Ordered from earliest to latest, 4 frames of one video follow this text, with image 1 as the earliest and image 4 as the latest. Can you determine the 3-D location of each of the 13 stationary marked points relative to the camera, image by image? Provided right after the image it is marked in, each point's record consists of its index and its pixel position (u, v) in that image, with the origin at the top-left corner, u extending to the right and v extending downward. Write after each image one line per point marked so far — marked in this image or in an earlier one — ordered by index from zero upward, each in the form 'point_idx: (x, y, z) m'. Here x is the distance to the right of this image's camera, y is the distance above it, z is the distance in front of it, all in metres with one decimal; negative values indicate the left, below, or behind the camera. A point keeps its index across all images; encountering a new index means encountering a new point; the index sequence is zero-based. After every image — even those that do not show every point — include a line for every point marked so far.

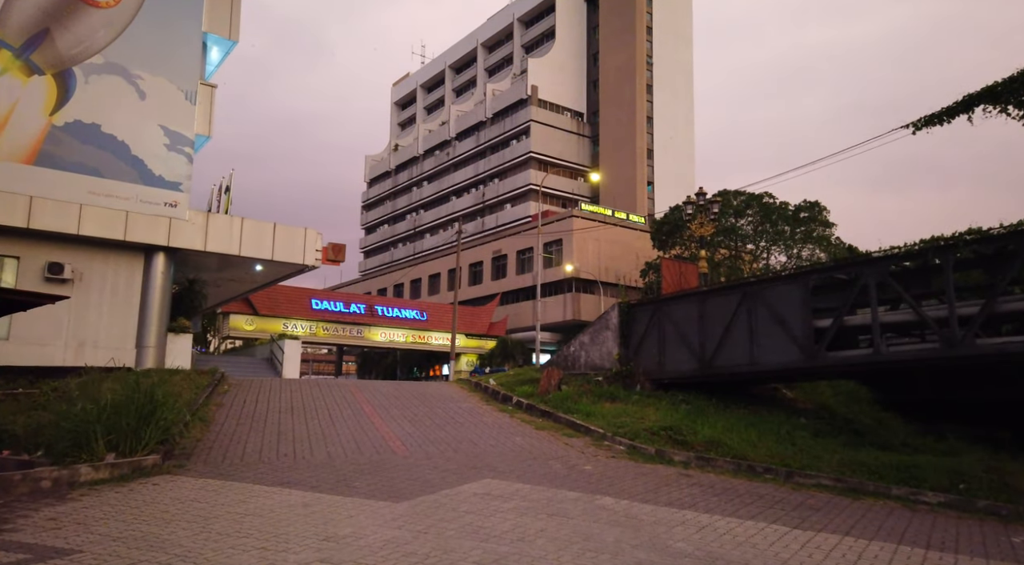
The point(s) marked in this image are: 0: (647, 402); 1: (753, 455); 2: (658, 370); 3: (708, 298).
0: (+3.4, -3.1, +16.8) m
1: (+4.6, -3.3, +12.7) m
2: (+4.0, -2.4, +18.2) m
3: (+5.2, -0.4, +17.3) m
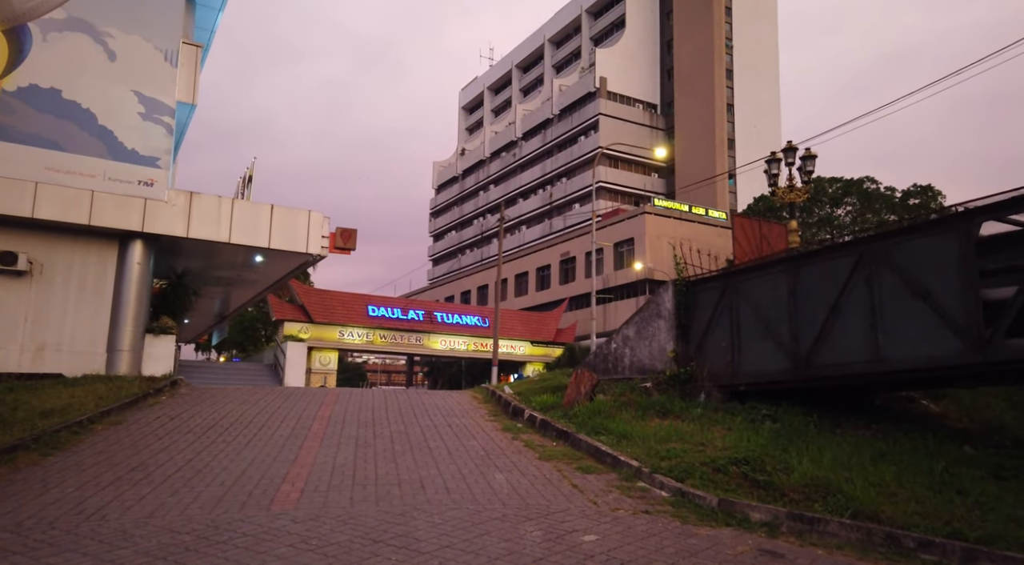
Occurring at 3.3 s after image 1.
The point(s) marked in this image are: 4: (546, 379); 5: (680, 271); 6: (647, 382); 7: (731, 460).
0: (+3.5, -2.4, +11.5) m
1: (+4.2, -2.5, +7.3) m
2: (+4.2, -1.7, +12.8) m
3: (+5.2, +0.3, +11.8) m
4: (+0.8, -2.4, +16.0) m
5: (+3.6, +0.3, +14.4) m
6: (+2.8, -2.1, +13.8) m
7: (+3.0, -2.4, +9.0) m
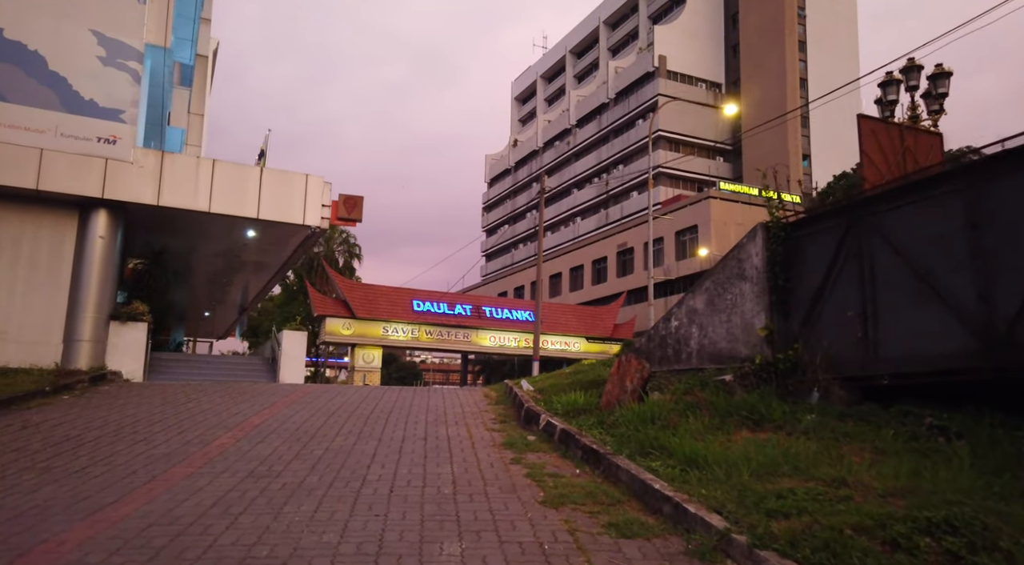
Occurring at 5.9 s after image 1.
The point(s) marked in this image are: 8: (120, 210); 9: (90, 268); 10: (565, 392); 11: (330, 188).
0: (+3.5, -1.6, +6.9) m
1: (+3.8, -1.7, +2.7) m
2: (+4.3, -0.9, +8.1) m
3: (+5.2, +1.1, +7.1) m
4: (+1.2, -1.6, +11.6) m
5: (+3.9, +1.1, +9.8) m
6: (+3.0, -1.3, +9.3) m
7: (+2.8, -1.6, +4.5) m
8: (-10.6, +2.0, +17.8) m
9: (-11.0, +0.4, +17.1) m
10: (+0.8, -1.7, +10.3) m
11: (-5.5, +2.8, +19.8) m
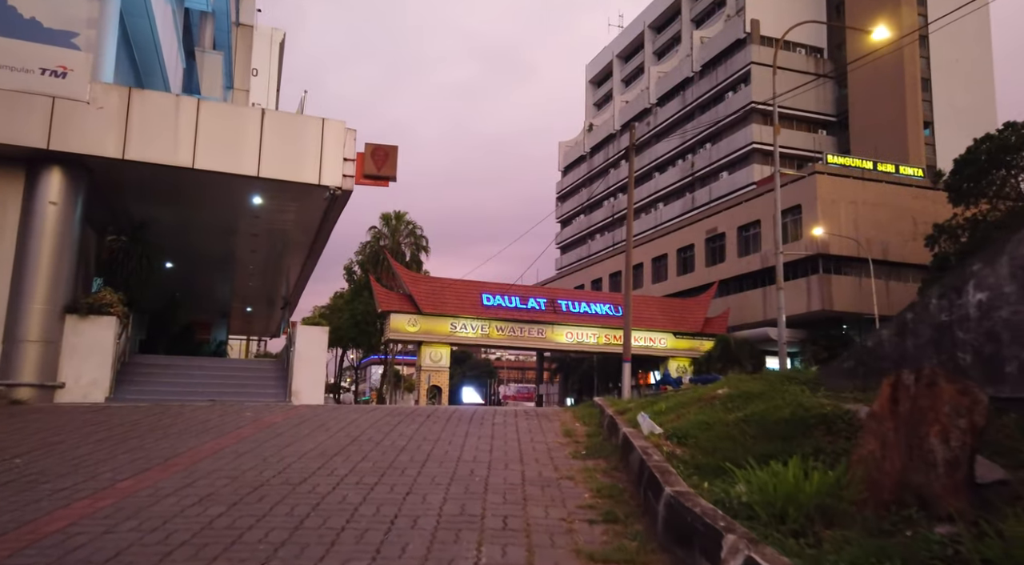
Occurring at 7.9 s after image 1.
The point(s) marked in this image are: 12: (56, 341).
0: (+3.9, -1.1, +1.1) m
1: (+3.8, -1.2, -3.1) m
2: (+4.9, -0.4, +2.2) m
3: (+5.6, +1.7, +1.1) m
4: (+2.2, -1.1, +6.0) m
5: (+4.6, +1.6, +3.9) m
6: (+3.7, -0.7, +3.5) m
7: (+2.9, -1.1, -1.2) m
8: (-8.9, +2.4, +13.5) m
9: (-9.3, +0.8, +12.9) m
10: (+1.7, -1.2, +4.7) m
11: (-3.6, +3.3, +15.0) m
12: (-9.1, -1.1, +13.1) m
